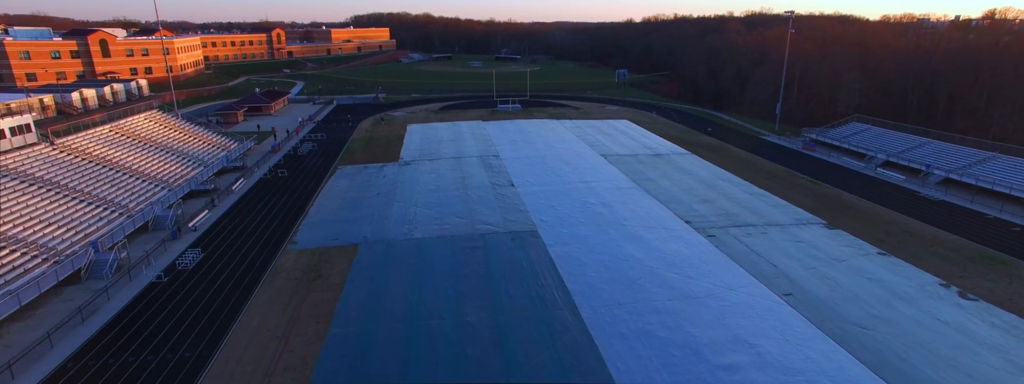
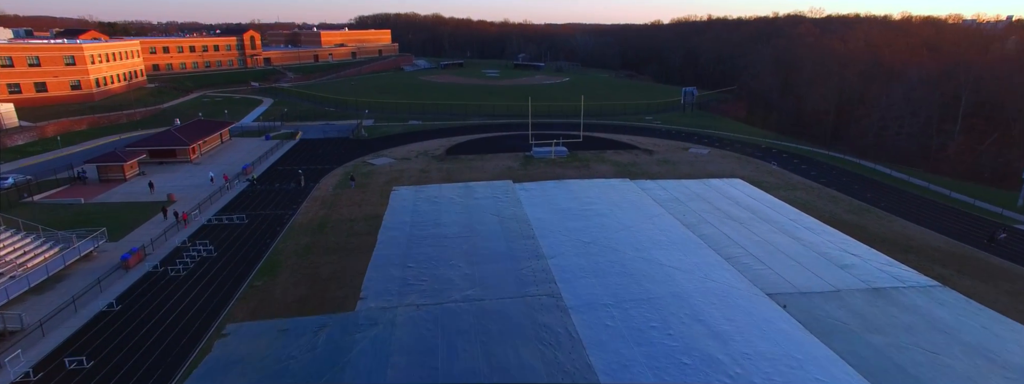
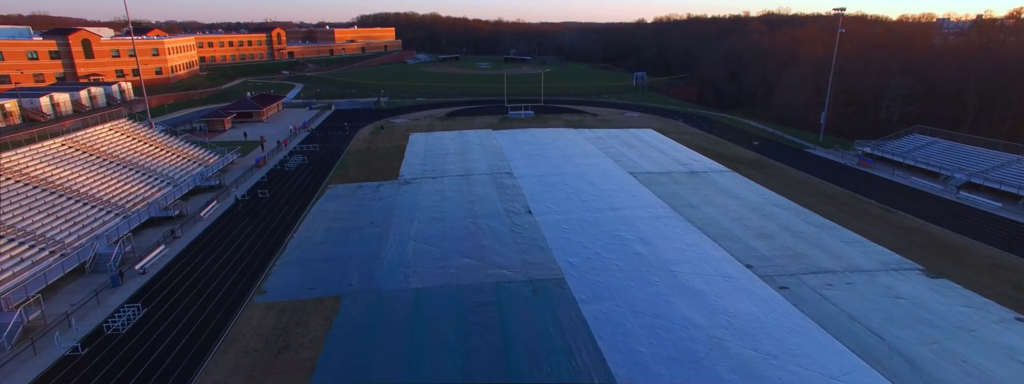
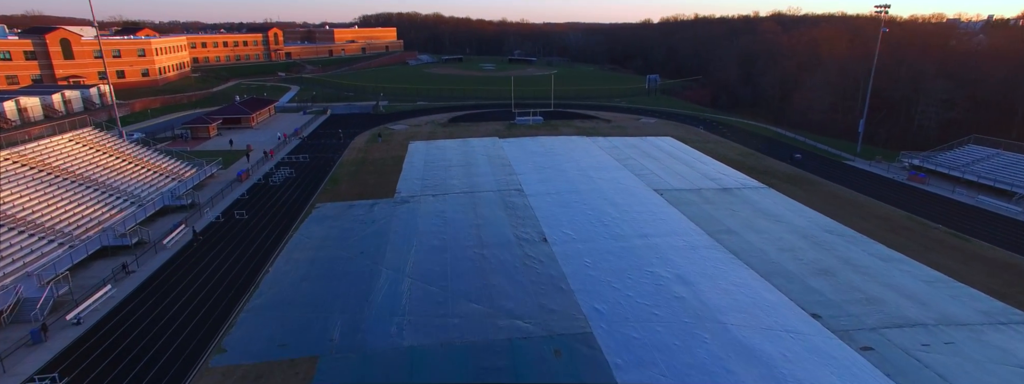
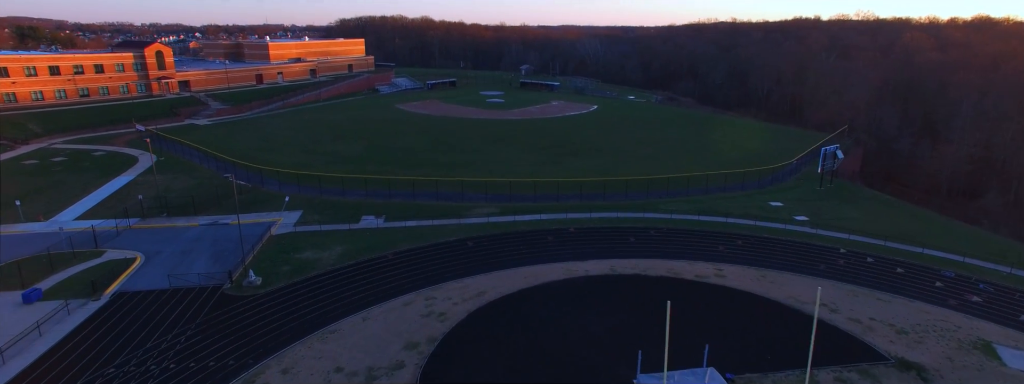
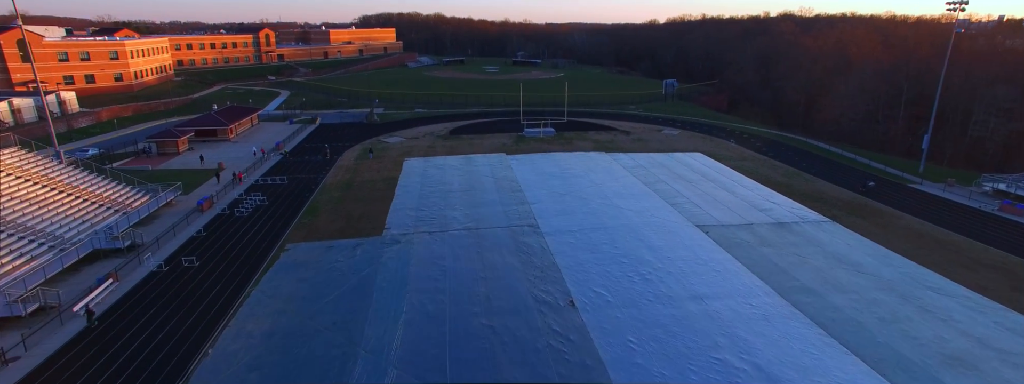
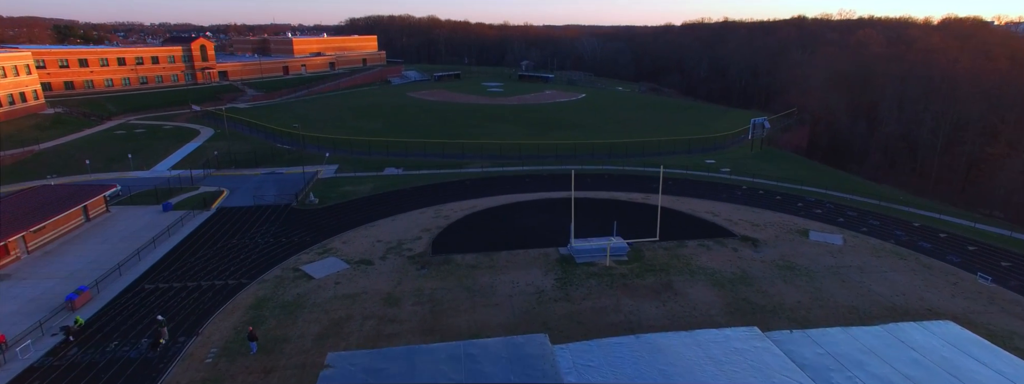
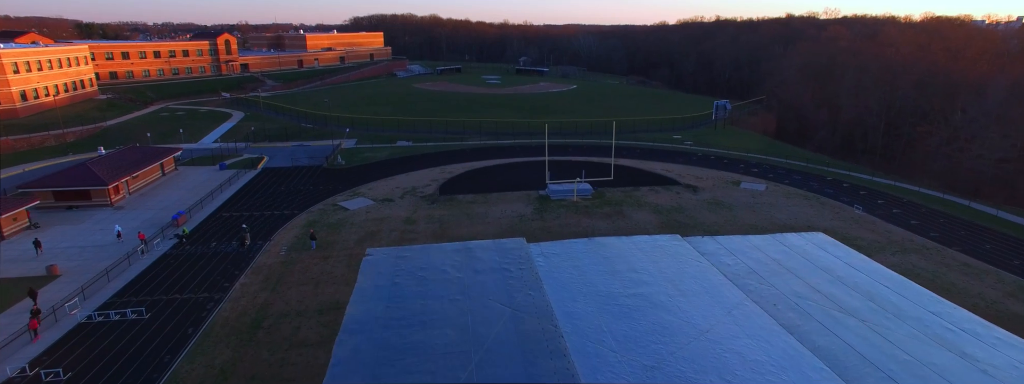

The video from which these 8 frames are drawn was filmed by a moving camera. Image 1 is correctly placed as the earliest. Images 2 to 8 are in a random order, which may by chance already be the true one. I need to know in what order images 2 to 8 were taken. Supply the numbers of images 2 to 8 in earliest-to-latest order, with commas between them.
3, 4, 6, 2, 8, 7, 5
